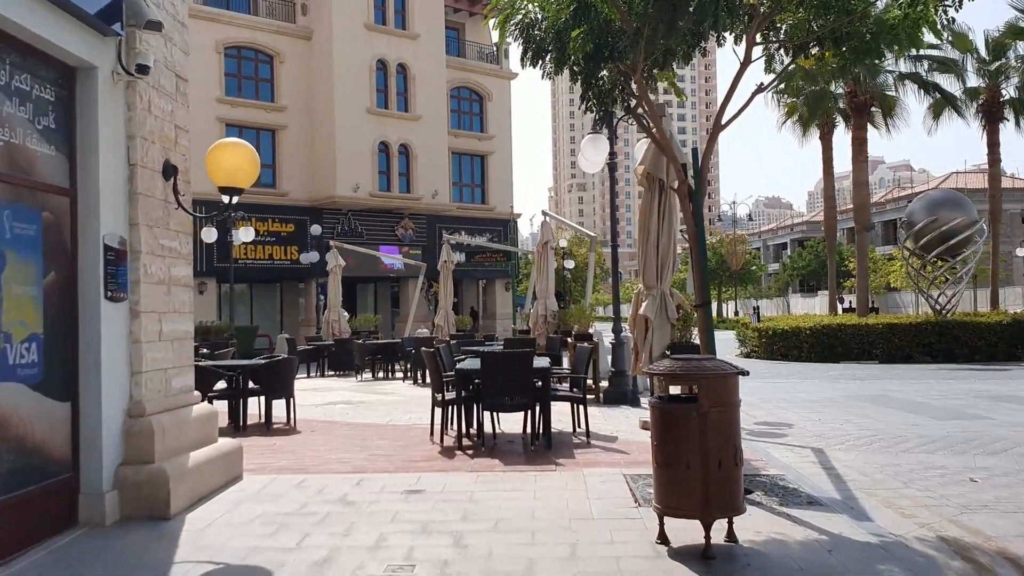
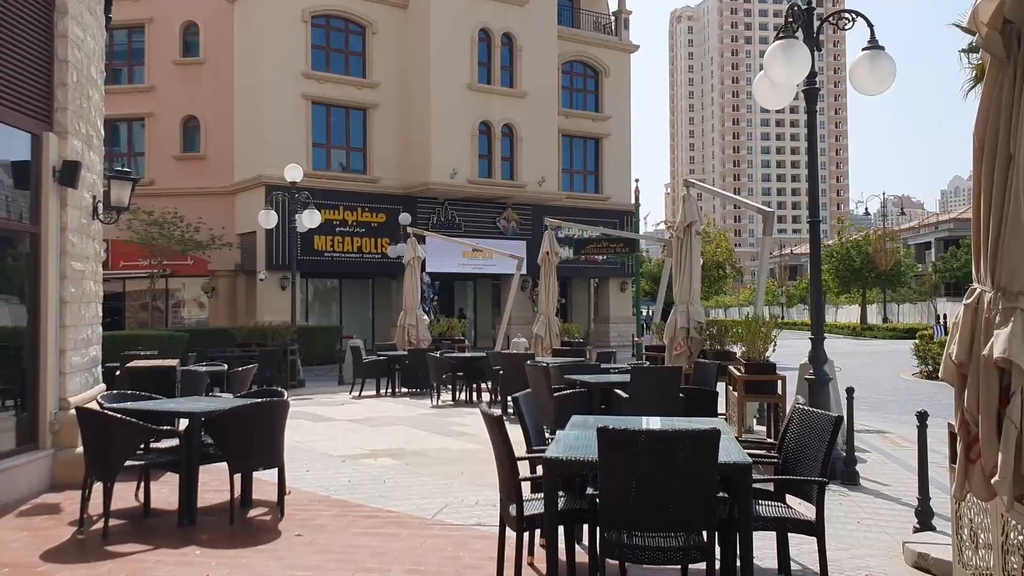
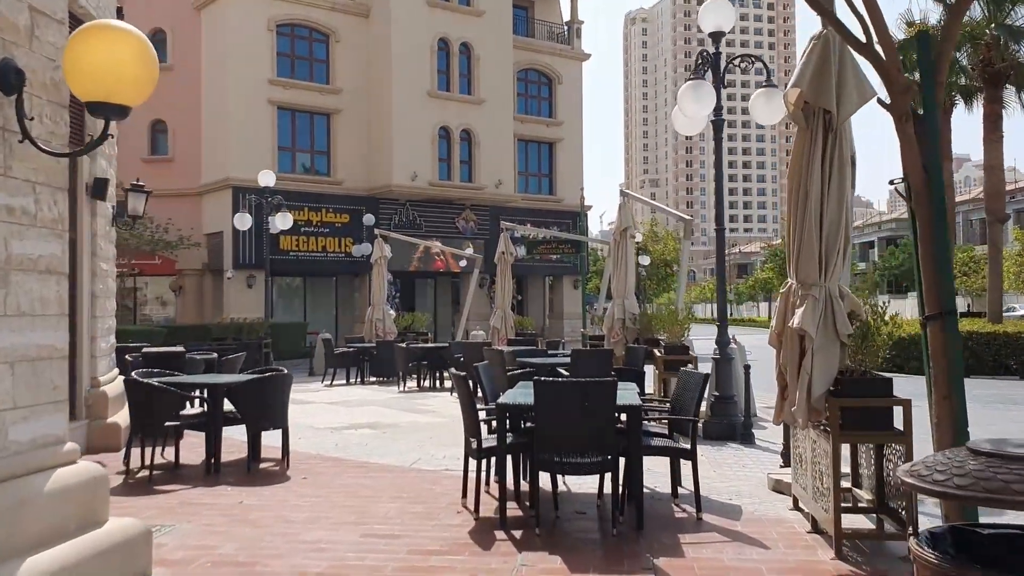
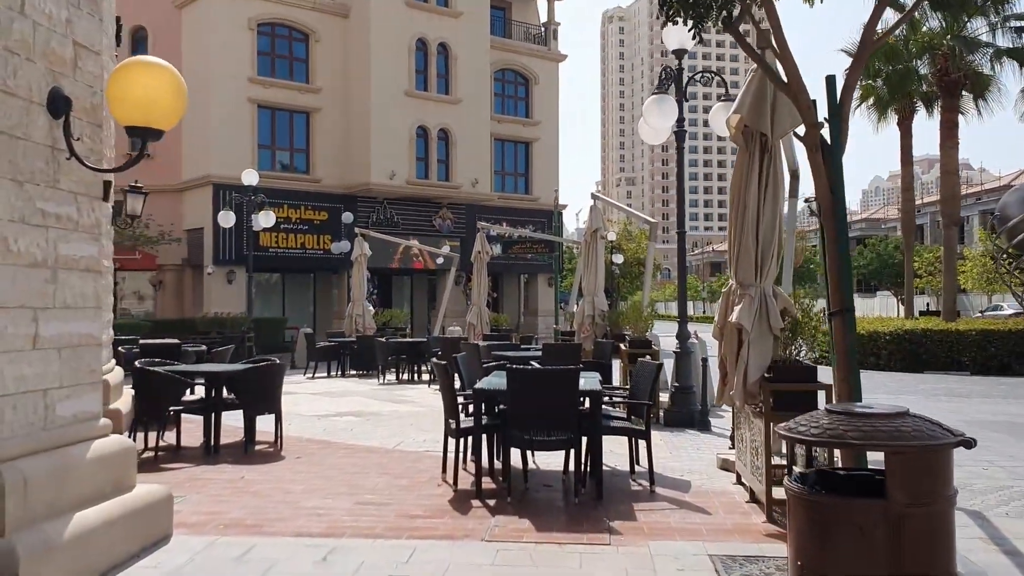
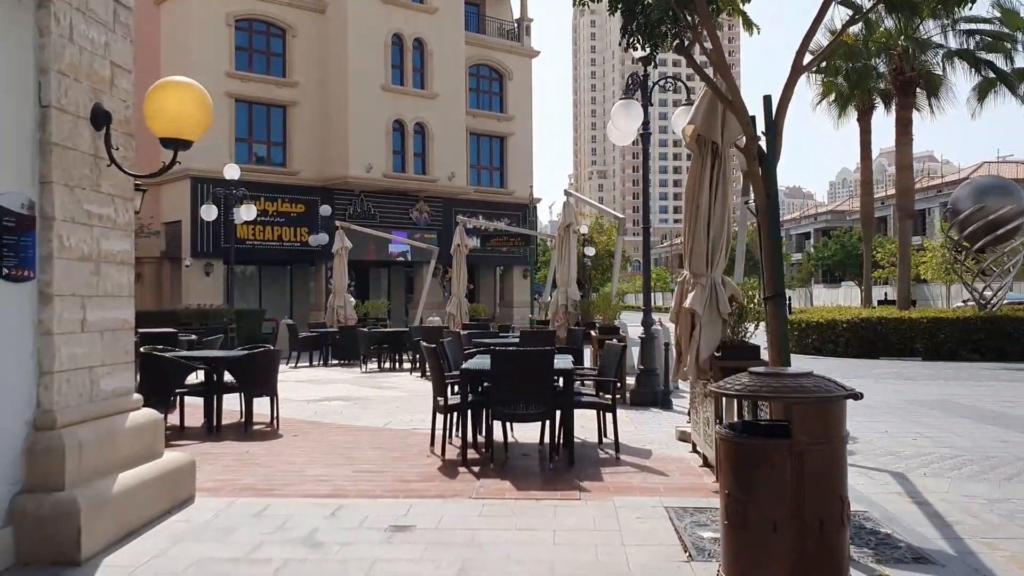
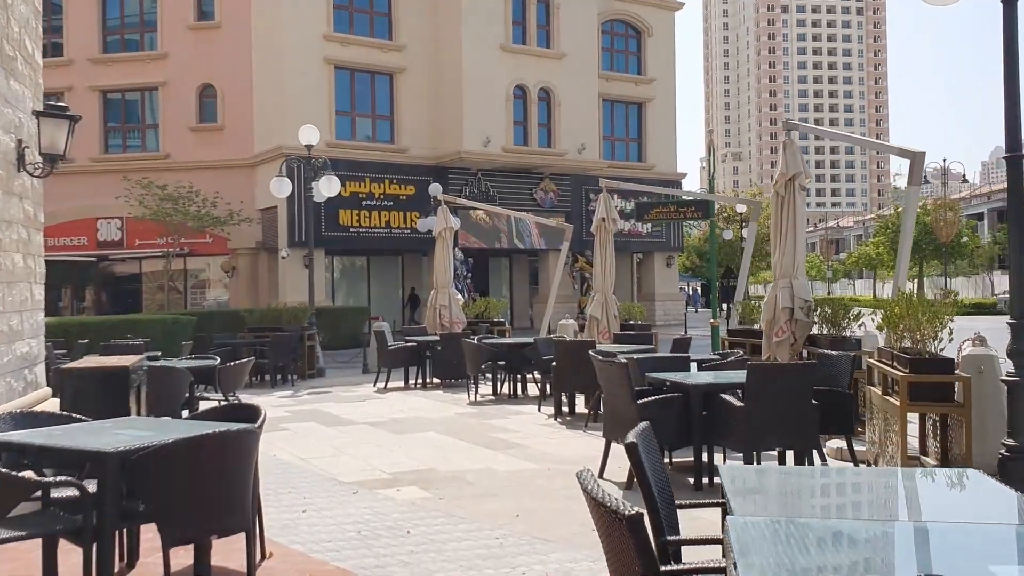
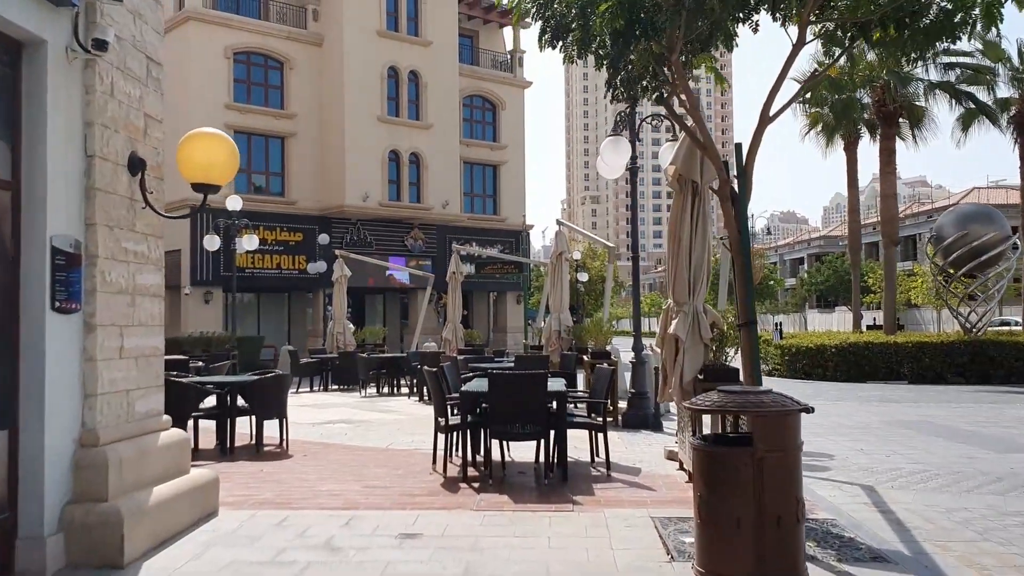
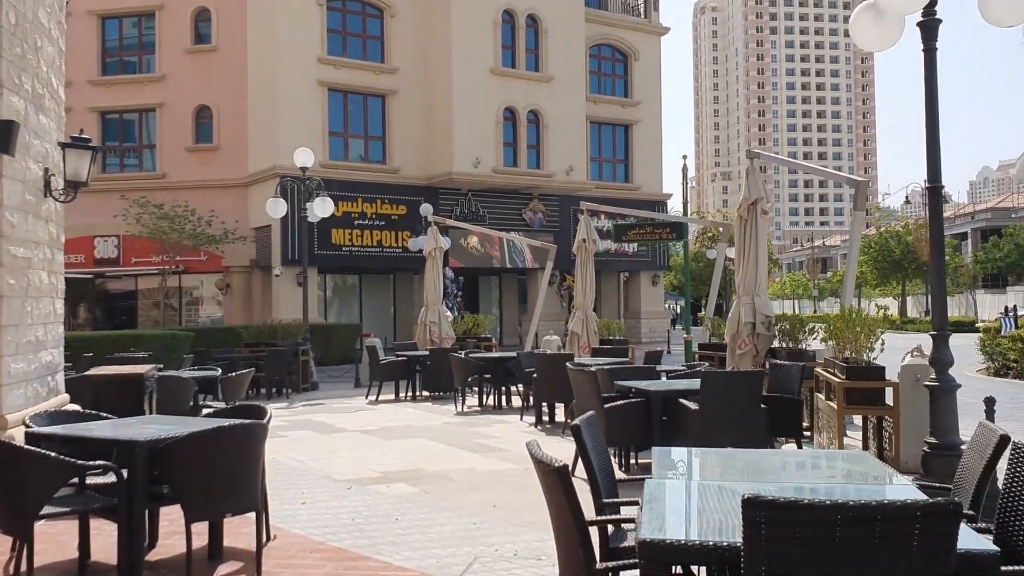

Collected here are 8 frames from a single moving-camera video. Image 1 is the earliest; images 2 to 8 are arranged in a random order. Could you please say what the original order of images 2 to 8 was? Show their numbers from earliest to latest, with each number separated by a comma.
7, 5, 4, 3, 2, 8, 6
